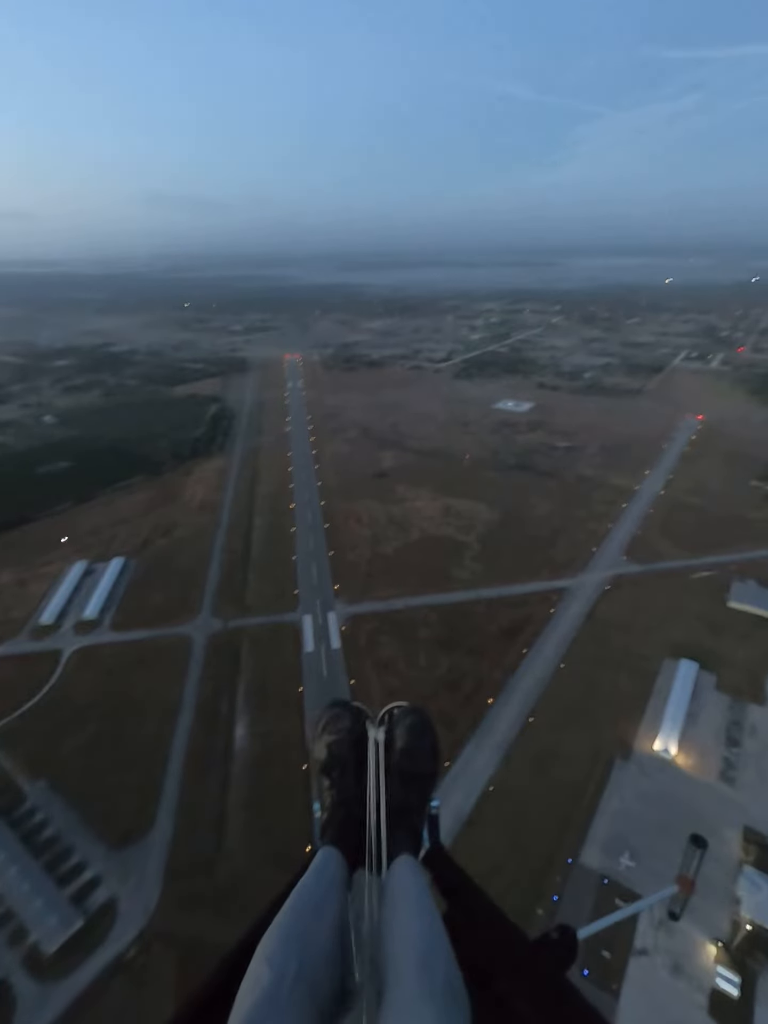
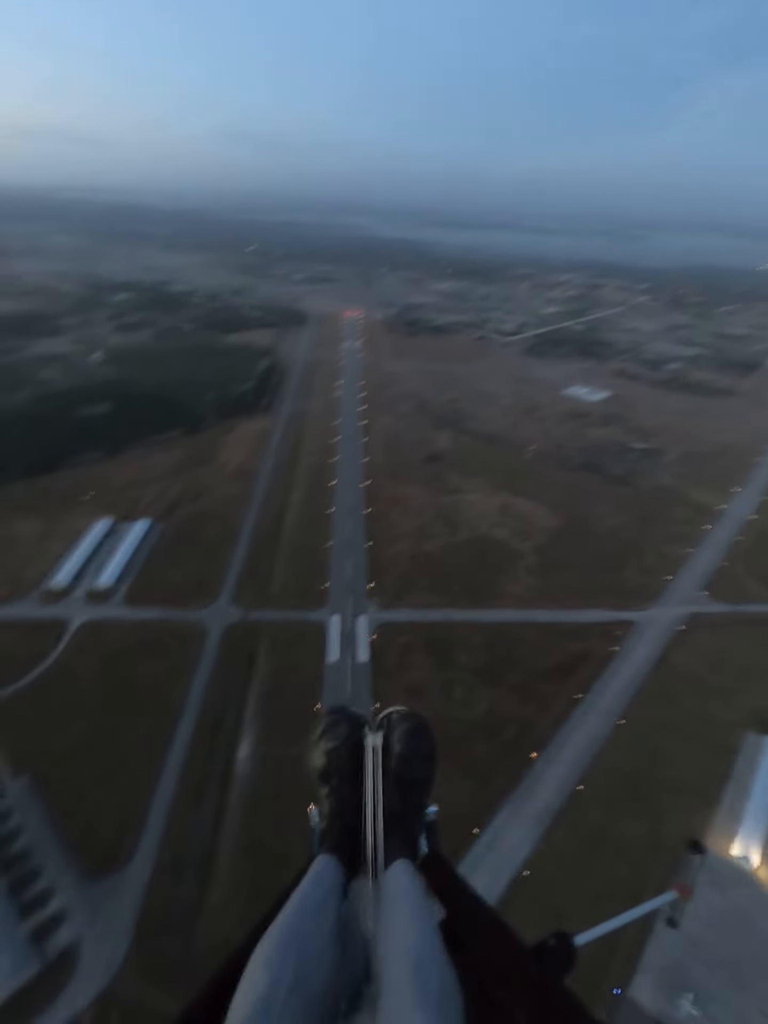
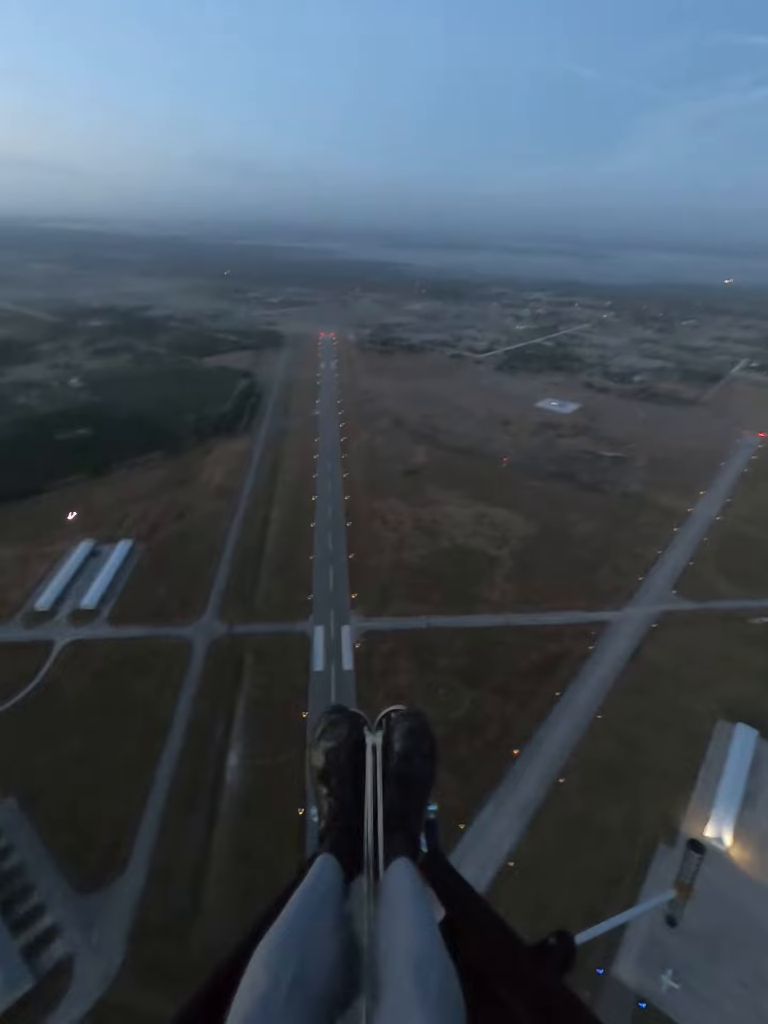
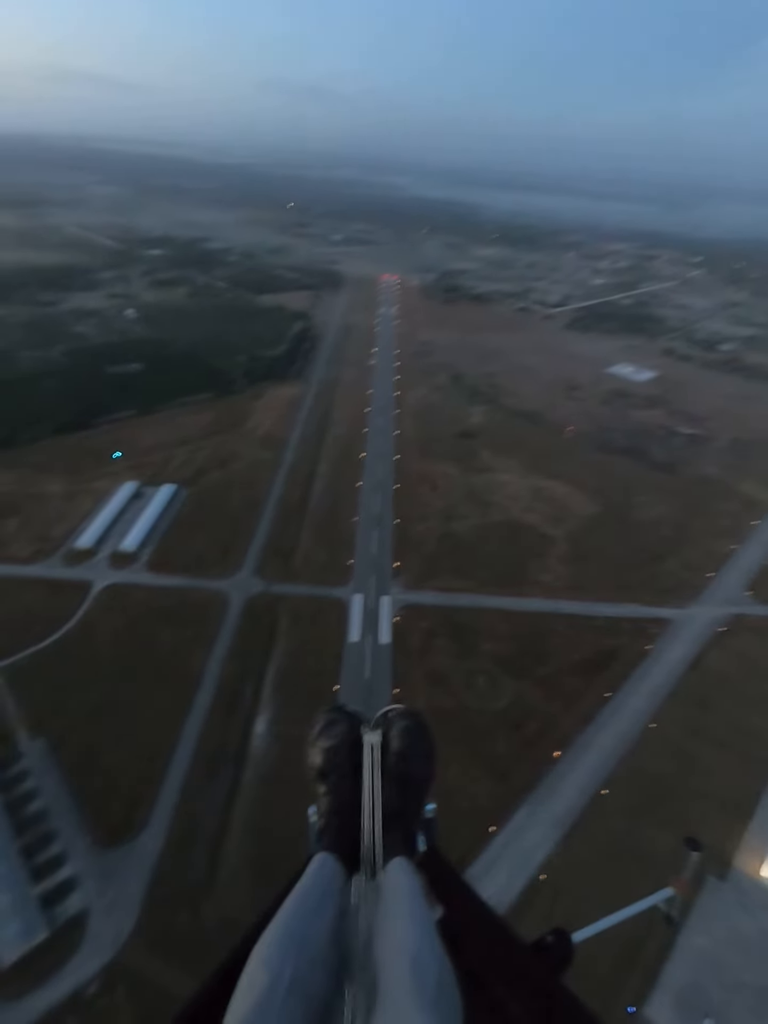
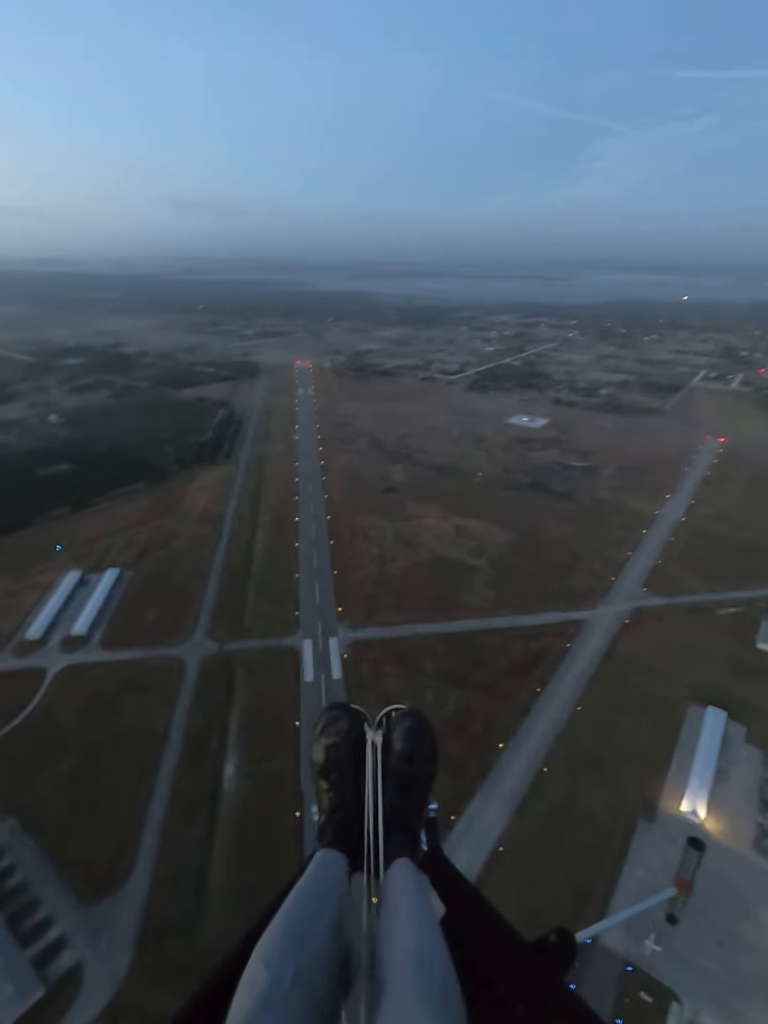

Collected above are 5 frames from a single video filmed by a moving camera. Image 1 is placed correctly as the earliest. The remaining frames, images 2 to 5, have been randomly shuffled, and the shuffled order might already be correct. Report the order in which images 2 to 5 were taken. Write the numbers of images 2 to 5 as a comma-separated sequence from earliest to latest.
5, 3, 2, 4
